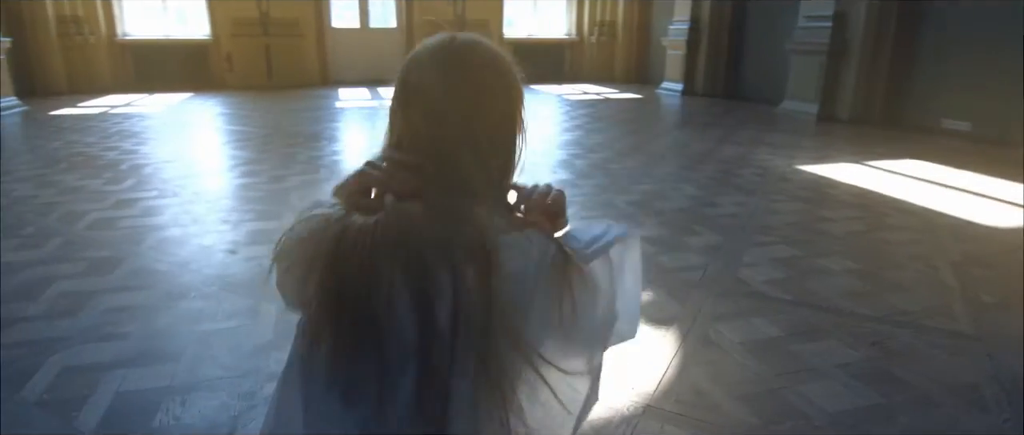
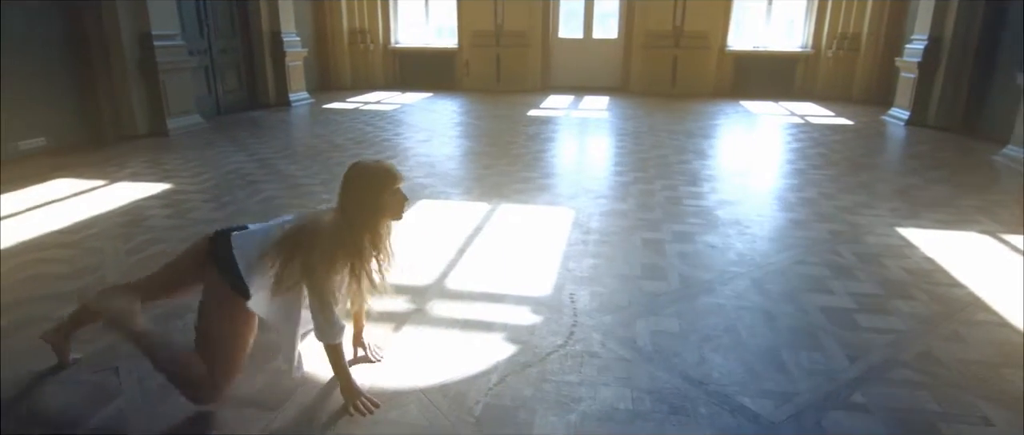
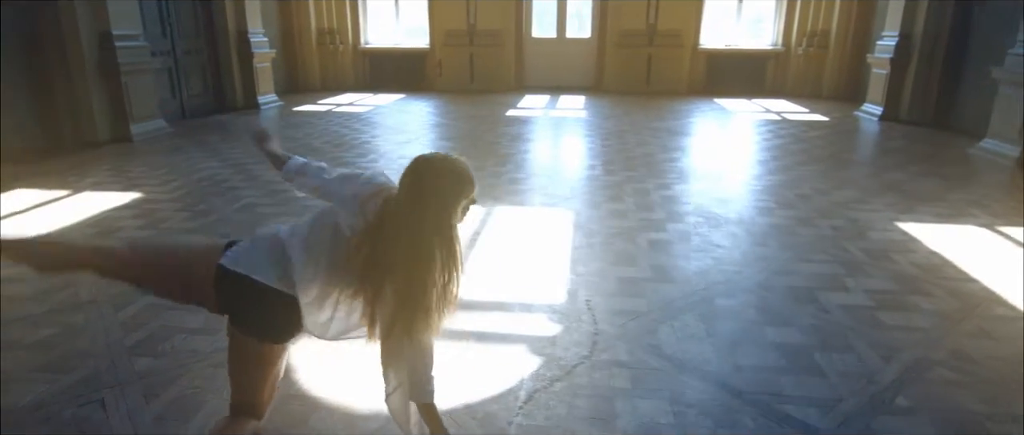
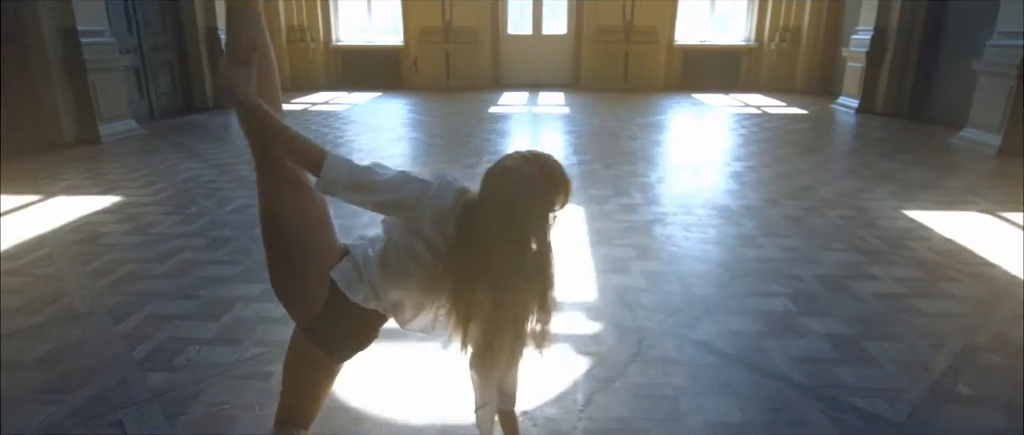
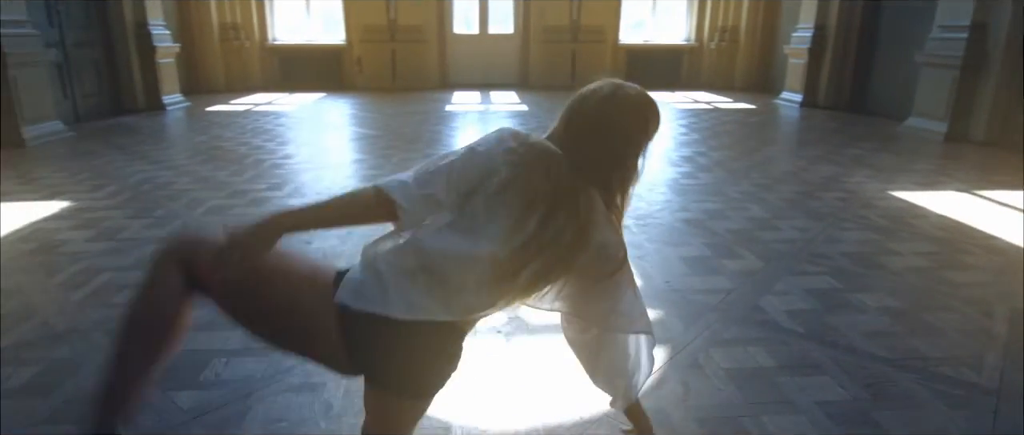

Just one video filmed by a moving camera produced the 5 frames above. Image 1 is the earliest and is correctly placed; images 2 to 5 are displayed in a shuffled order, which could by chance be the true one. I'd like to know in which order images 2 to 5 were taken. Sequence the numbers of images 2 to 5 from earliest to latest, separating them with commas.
5, 4, 3, 2
